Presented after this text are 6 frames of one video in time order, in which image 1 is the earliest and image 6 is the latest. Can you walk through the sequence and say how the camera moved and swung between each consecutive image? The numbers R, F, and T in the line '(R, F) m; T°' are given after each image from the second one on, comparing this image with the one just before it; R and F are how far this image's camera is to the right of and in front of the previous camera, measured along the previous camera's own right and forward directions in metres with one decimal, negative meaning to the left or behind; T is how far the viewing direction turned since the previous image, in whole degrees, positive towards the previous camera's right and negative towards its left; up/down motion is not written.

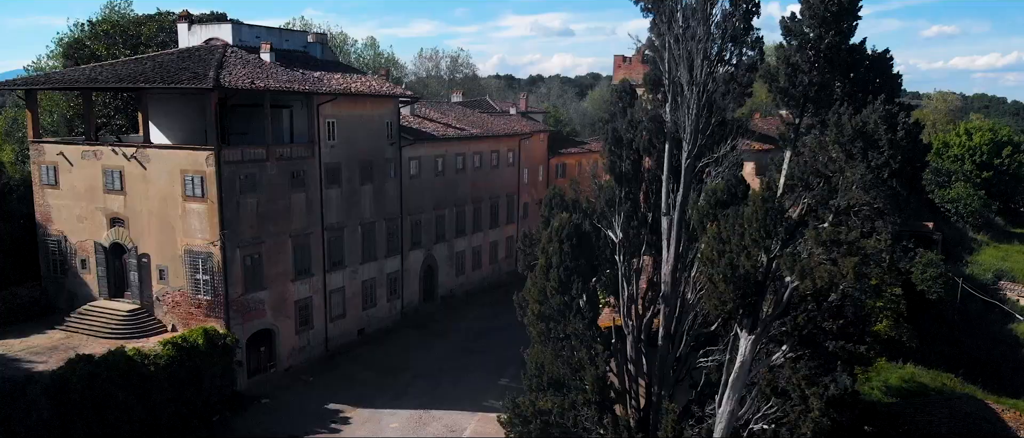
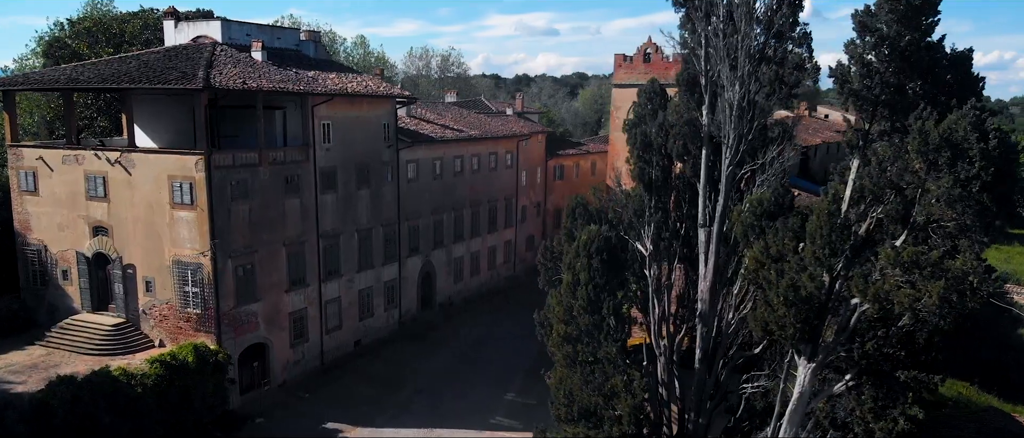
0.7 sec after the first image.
(-0.6, +1.0) m; +1°
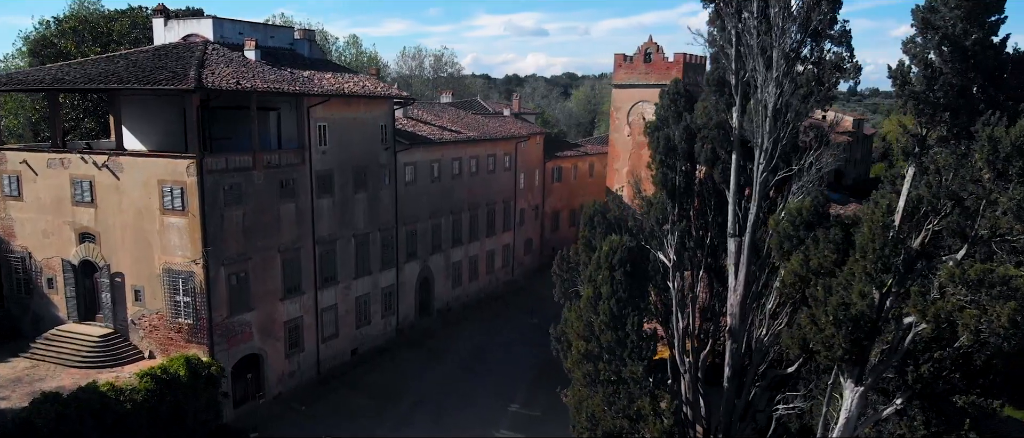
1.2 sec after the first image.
(-0.4, +0.7) m; +1°
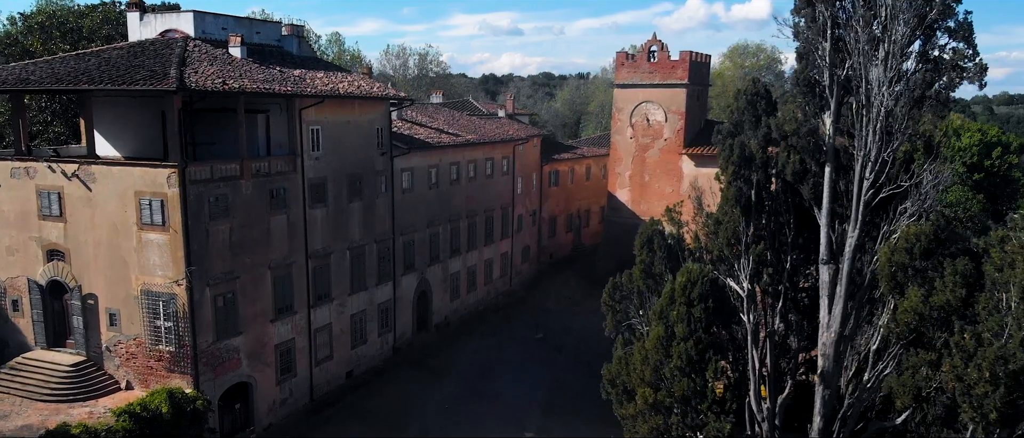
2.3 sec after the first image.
(-0.9, +1.6) m; +2°
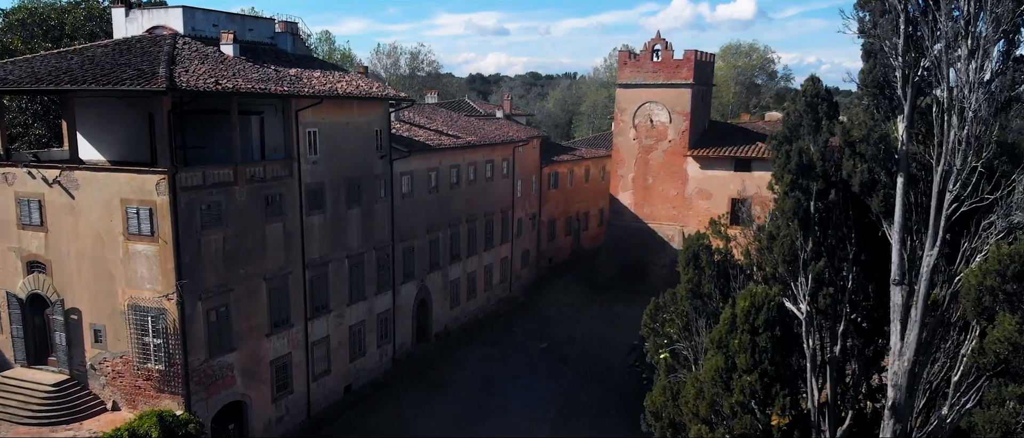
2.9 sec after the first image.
(-0.6, +0.9) m; +1°
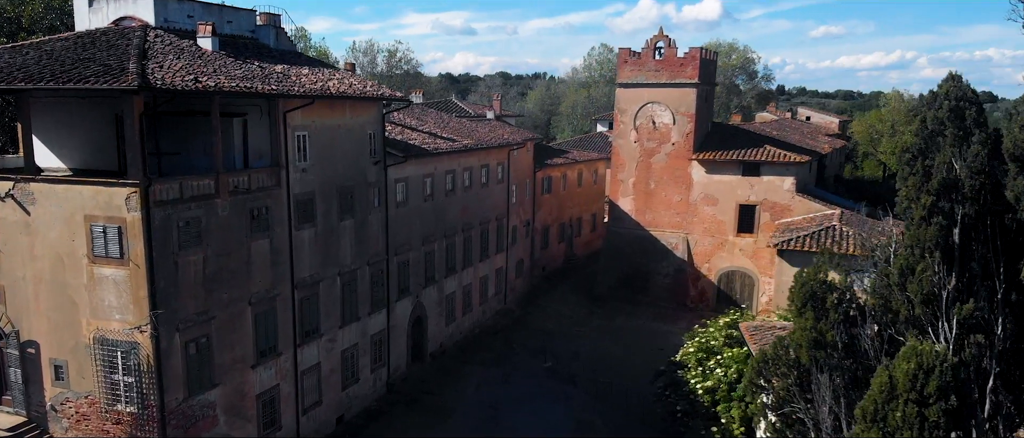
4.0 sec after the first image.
(-1.0, +1.8) m; +2°
